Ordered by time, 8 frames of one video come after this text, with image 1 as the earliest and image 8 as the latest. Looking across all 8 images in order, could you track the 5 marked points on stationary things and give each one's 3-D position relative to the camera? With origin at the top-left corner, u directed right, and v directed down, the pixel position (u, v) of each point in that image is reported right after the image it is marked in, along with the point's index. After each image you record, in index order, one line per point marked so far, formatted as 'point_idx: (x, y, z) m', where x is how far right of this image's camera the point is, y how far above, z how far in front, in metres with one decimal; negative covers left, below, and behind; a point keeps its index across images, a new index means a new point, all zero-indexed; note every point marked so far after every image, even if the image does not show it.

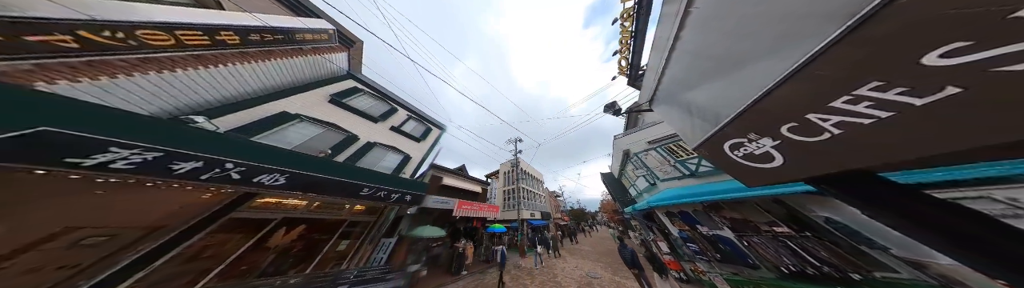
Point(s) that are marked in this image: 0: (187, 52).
0: (-9.4, +2.7, +3.3) m
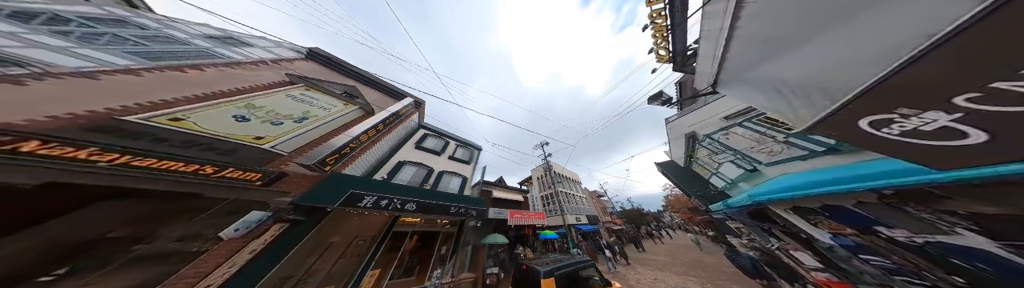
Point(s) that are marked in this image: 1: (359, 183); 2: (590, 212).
0: (-7.8, +0.2, +5.9) m
1: (-6.0, -1.7, +4.3) m
2: (+14.1, -12.4, +19.3) m
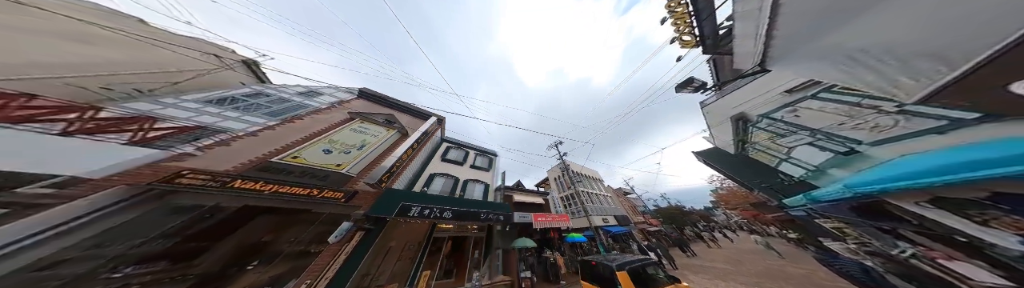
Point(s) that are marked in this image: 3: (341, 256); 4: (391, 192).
0: (-6.7, -0.9, +6.9) m
1: (-4.9, -2.6, +5.1) m
2: (+17.7, -11.5, +17.5) m
3: (-6.2, -4.2, +4.0) m
4: (-5.5, -2.5, +4.9) m
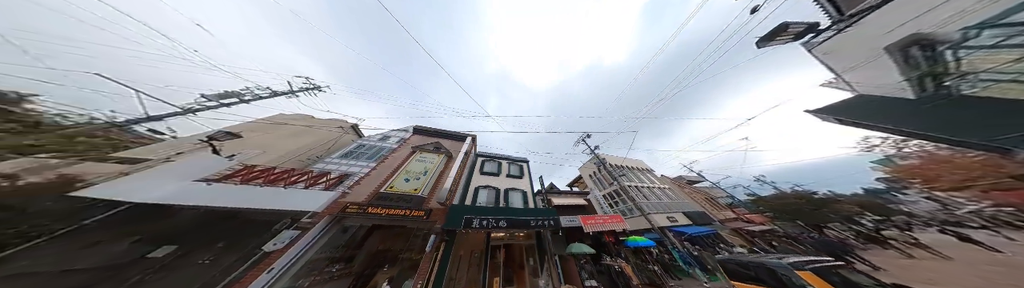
0: (-4.2, -2.4, +8.1) m
1: (-2.5, -3.7, +5.9) m
2: (+23.3, -8.5, +13.5) m
3: (-3.7, -5.6, +5.0) m
4: (-3.1, -3.7, +5.9) m
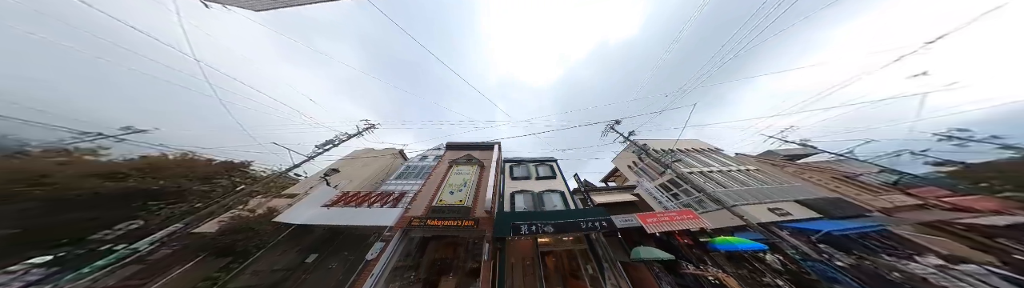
0: (-1.6, -3.1, +8.4) m
1: (0.0, -4.1, +5.9) m
2: (+27.0, -4.7, +9.3) m
3: (-1.1, -6.1, +5.2) m
4: (-0.7, -4.2, +6.0) m
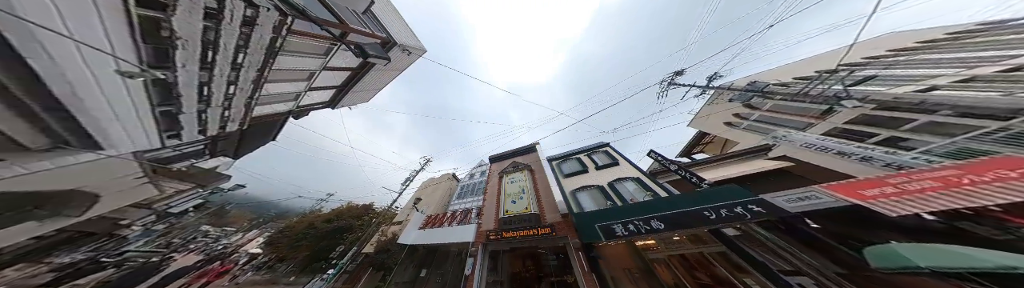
0: (+2.7, -3.0, +7.7) m
1: (+3.7, -3.5, +4.9) m
2: (+29.9, +3.5, +1.8) m
3: (+3.1, -5.7, +4.2) m
4: (+3.2, -3.8, +5.1) m
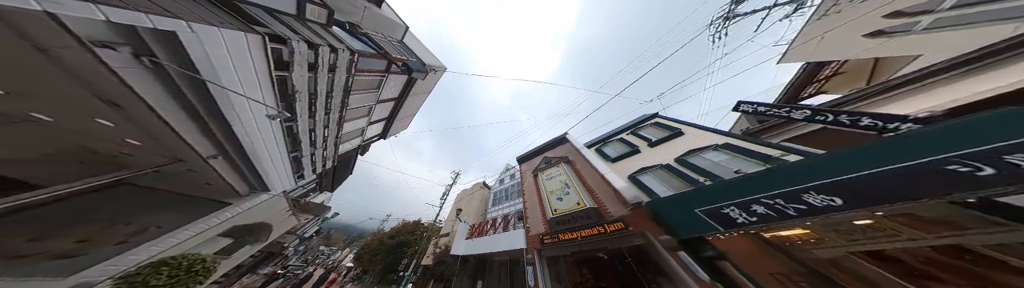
0: (+5.2, -1.9, +6.6) m
1: (+5.9, -2.0, +3.6) m
2: (+29.4, +10.0, -3.1) m
3: (+5.6, -4.3, +2.9) m
4: (+5.4, -2.4, +3.8) m
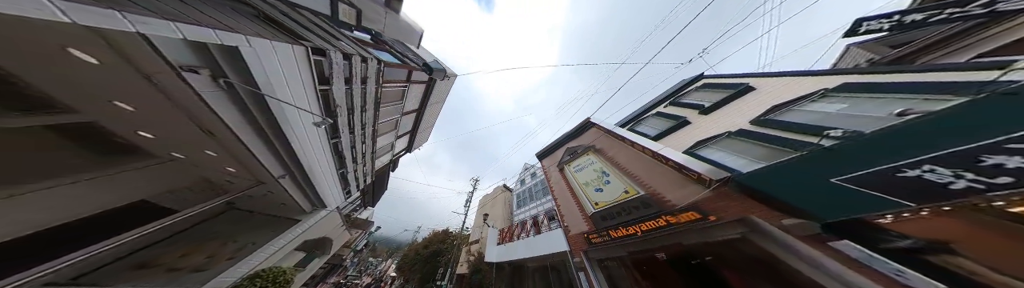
0: (+6.7, -0.7, +5.5) m
1: (+7.0, -0.6, +2.4) m
2: (+27.8, +14.8, -6.2) m
3: (+7.0, -2.9, +1.6) m
4: (+6.7, -1.1, +2.7) m
